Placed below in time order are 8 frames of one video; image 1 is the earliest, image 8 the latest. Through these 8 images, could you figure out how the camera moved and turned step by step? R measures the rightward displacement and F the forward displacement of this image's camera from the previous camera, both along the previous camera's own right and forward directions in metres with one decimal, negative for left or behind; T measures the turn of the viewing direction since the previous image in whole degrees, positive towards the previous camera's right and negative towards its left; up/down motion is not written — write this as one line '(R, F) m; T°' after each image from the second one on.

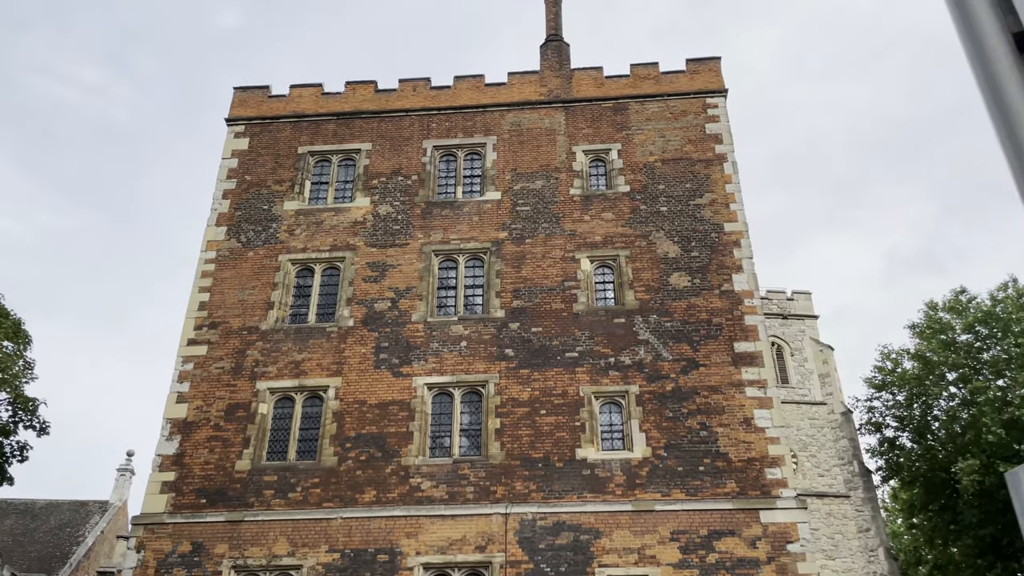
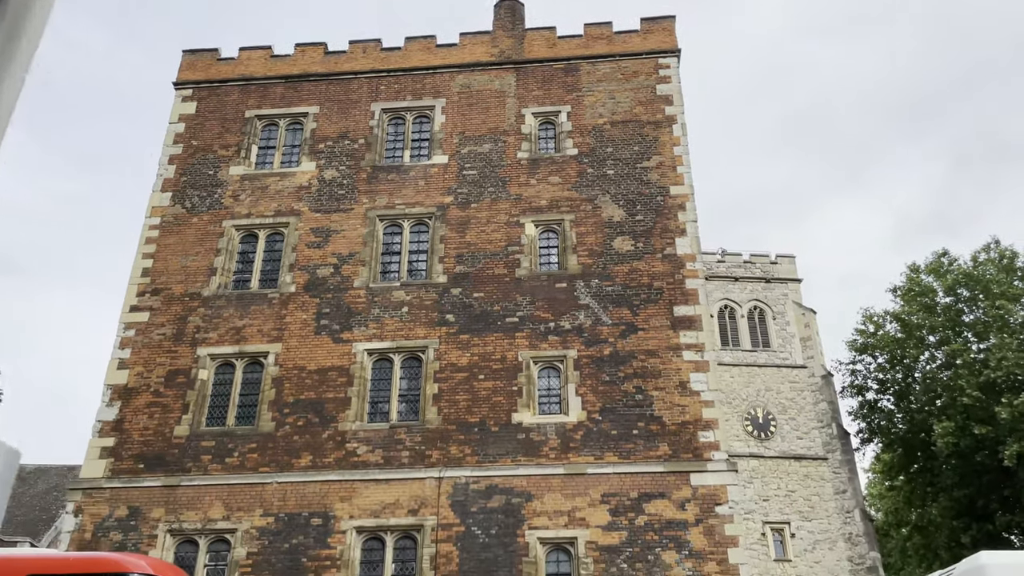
(+1.2, +0.1) m; 0°
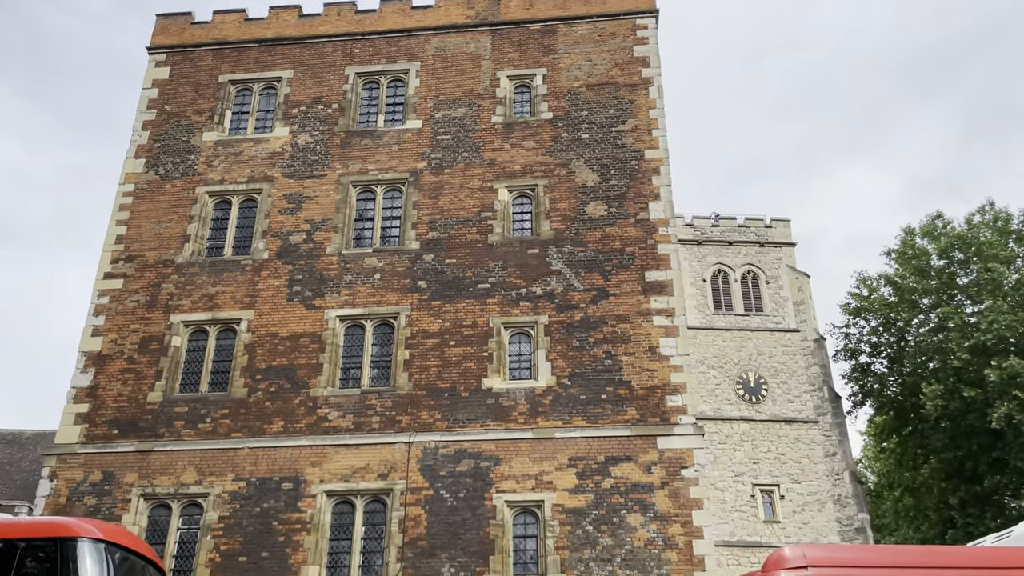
(+0.6, 0.0) m; 0°
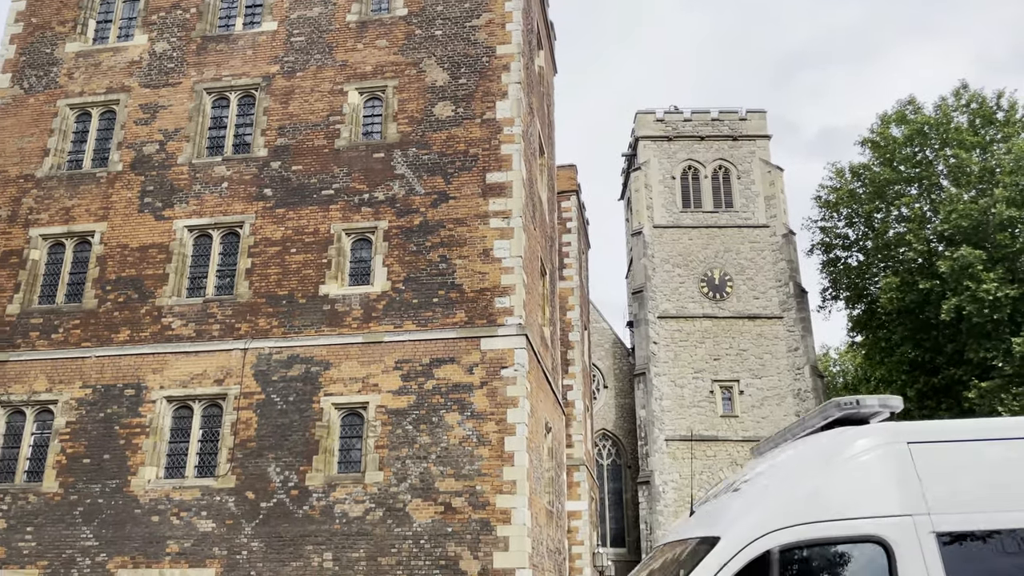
(+3.6, +0.2) m; -3°
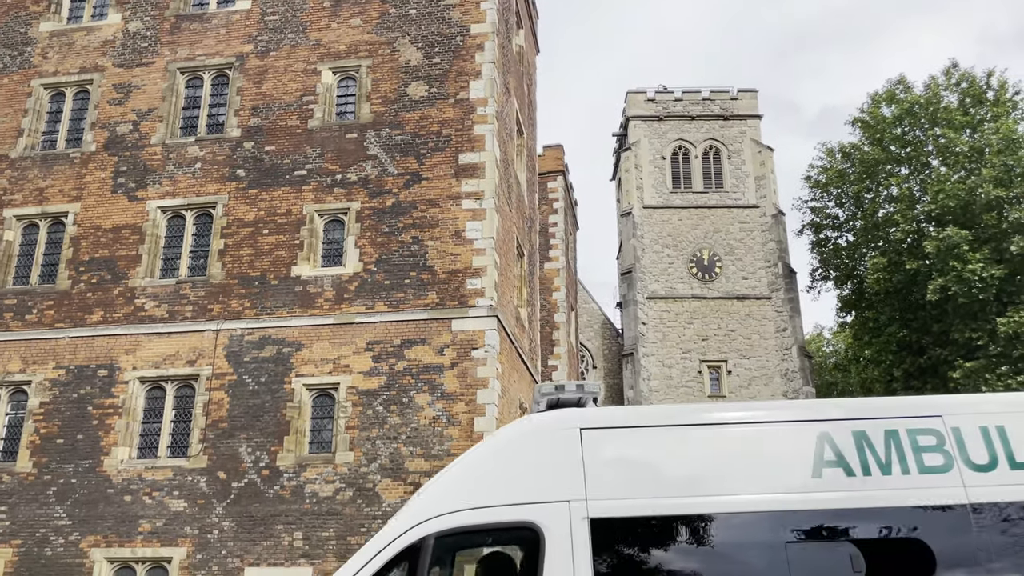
(+0.5, 0.0) m; 0°
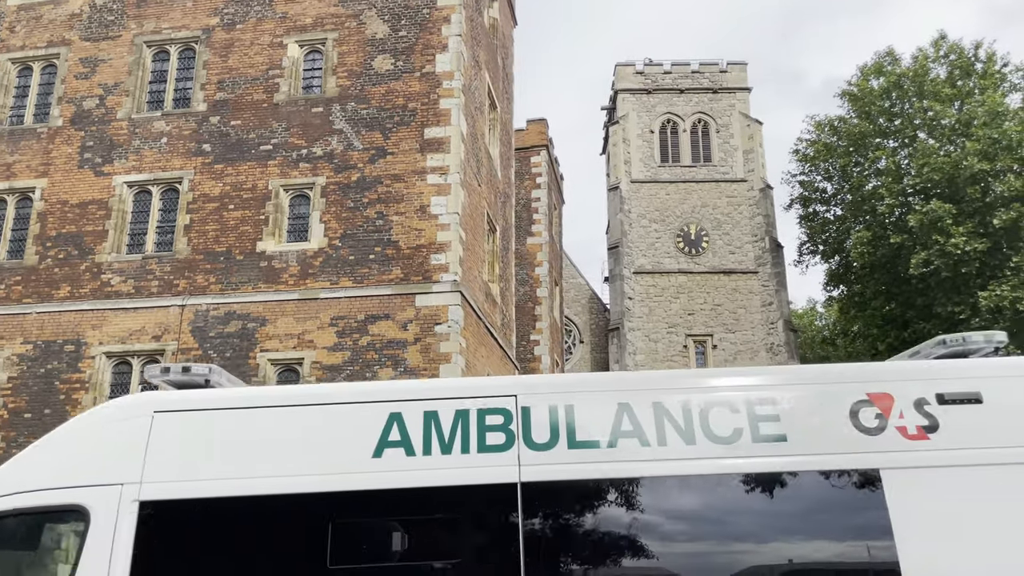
(+0.6, 0.0) m; 0°
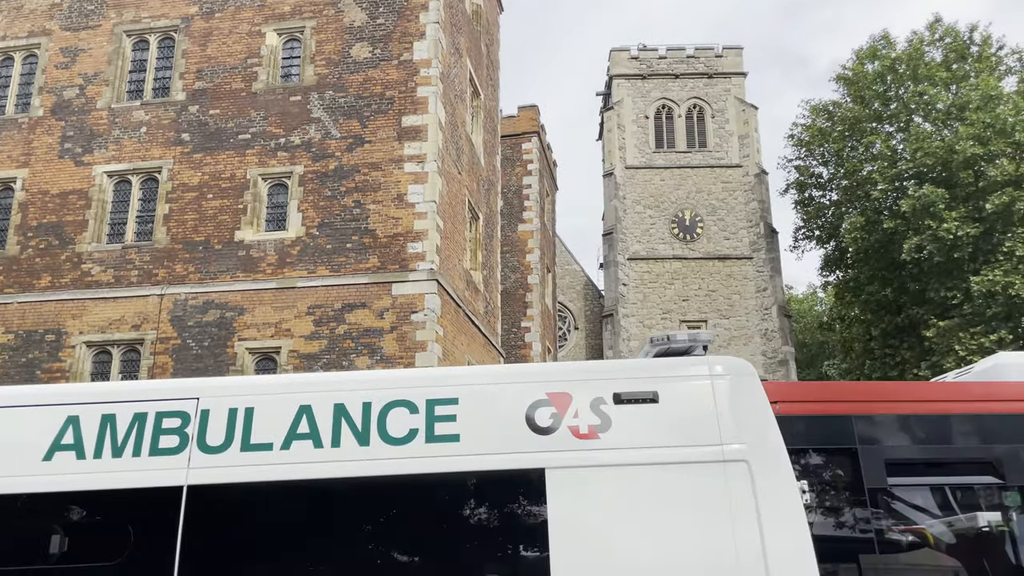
(+0.5, 0.0) m; 0°
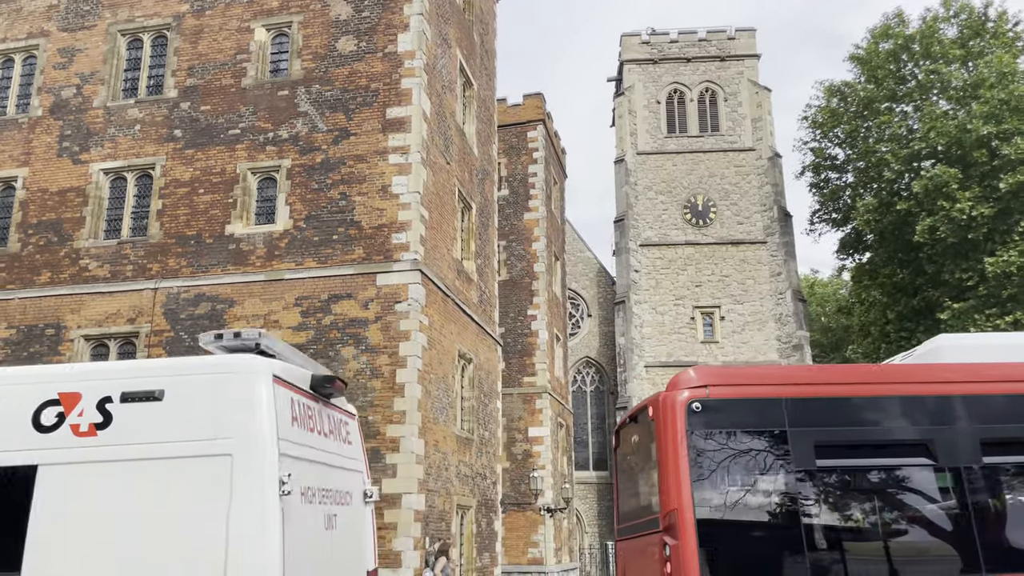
(+0.8, -0.1) m; -2°
